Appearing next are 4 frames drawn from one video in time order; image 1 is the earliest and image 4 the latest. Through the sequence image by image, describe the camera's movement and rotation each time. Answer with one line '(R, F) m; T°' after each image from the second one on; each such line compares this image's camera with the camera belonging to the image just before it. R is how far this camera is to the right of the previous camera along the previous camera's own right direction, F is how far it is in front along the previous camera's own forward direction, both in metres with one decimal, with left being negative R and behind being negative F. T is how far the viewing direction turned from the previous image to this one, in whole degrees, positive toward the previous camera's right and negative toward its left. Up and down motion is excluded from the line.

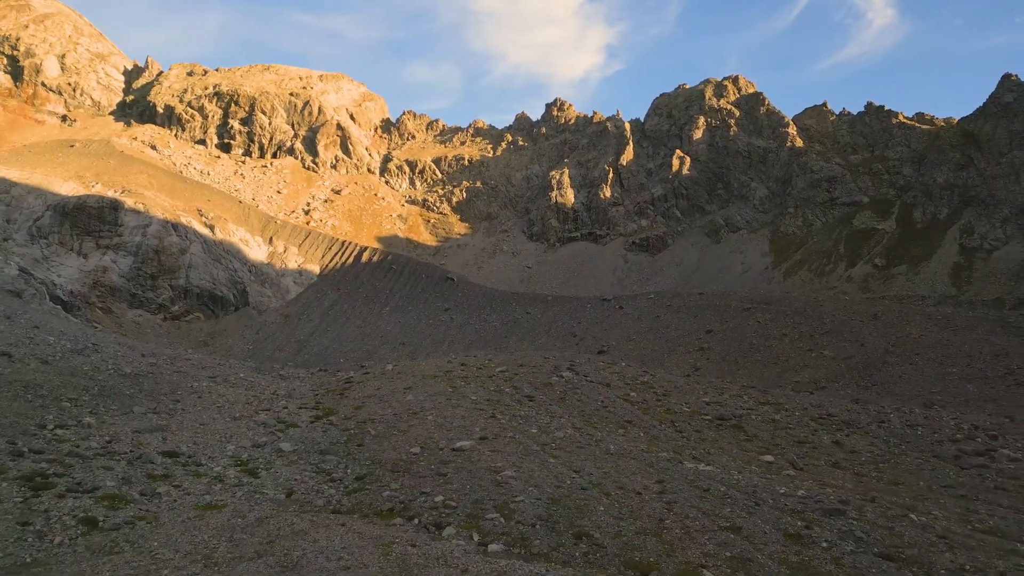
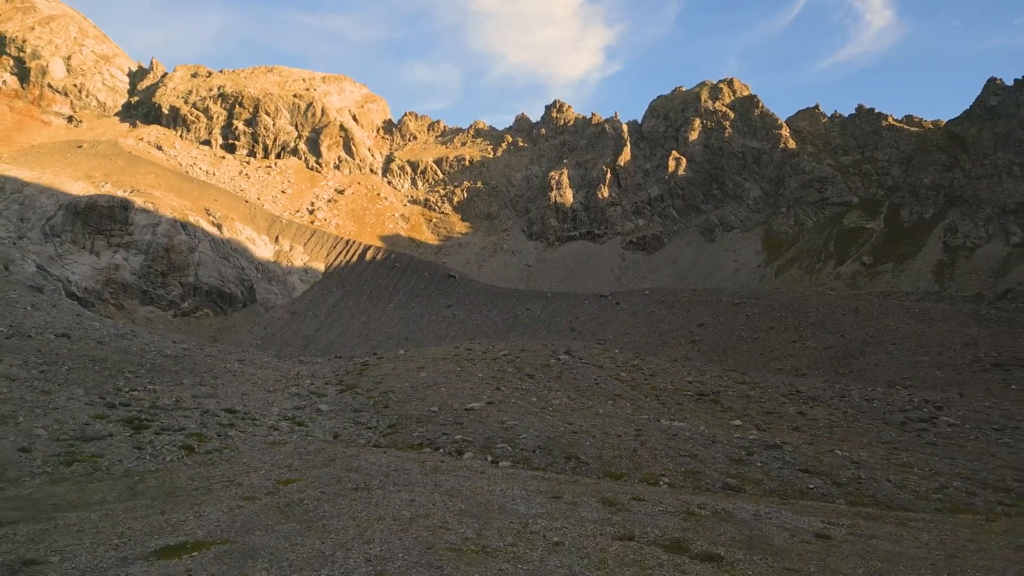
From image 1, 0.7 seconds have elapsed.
(-0.1, -2.5) m; 0°
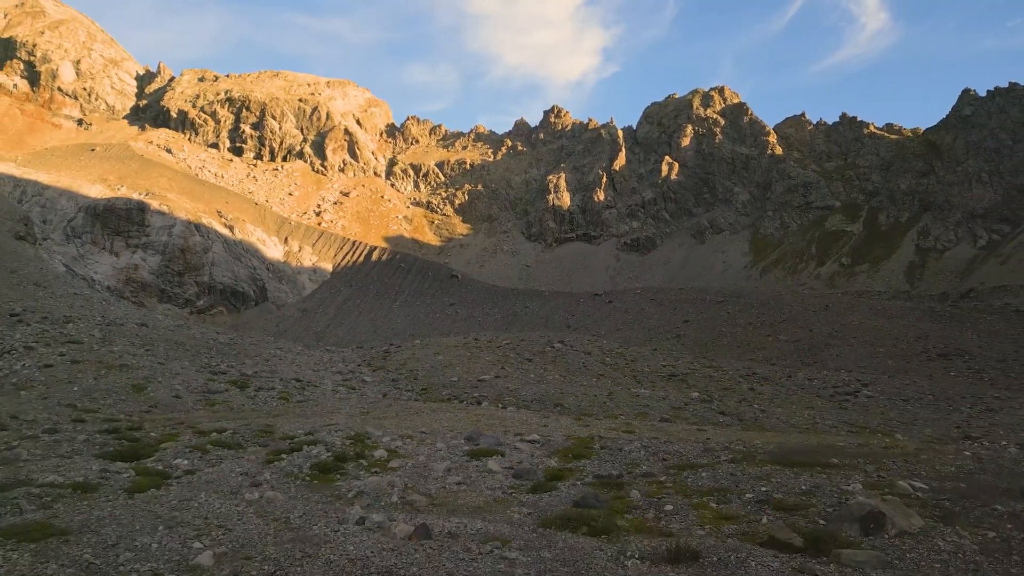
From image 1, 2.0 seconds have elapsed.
(-0.2, -4.6) m; 0°
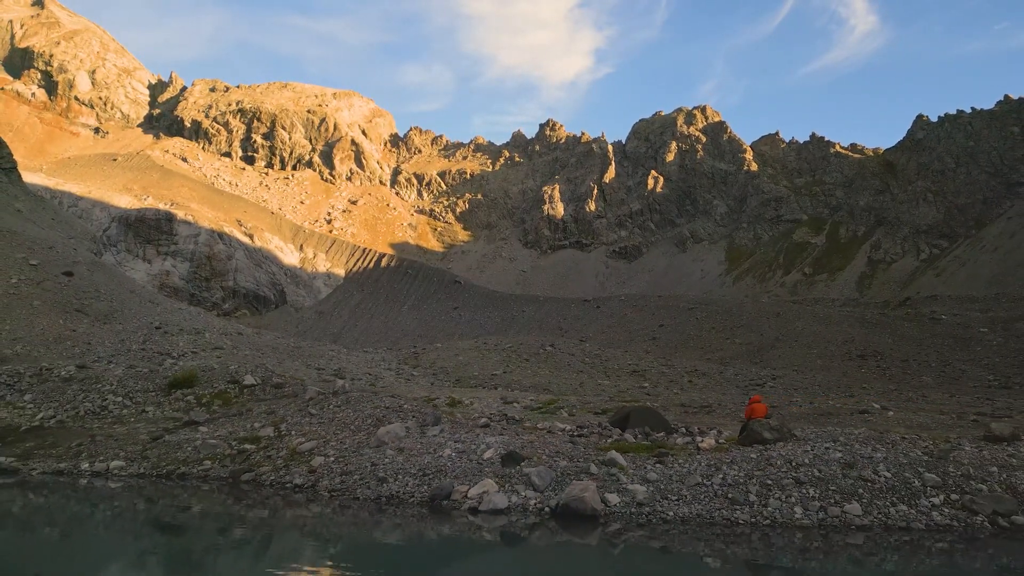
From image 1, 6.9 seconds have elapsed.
(-0.4, -9.3) m; 0°
